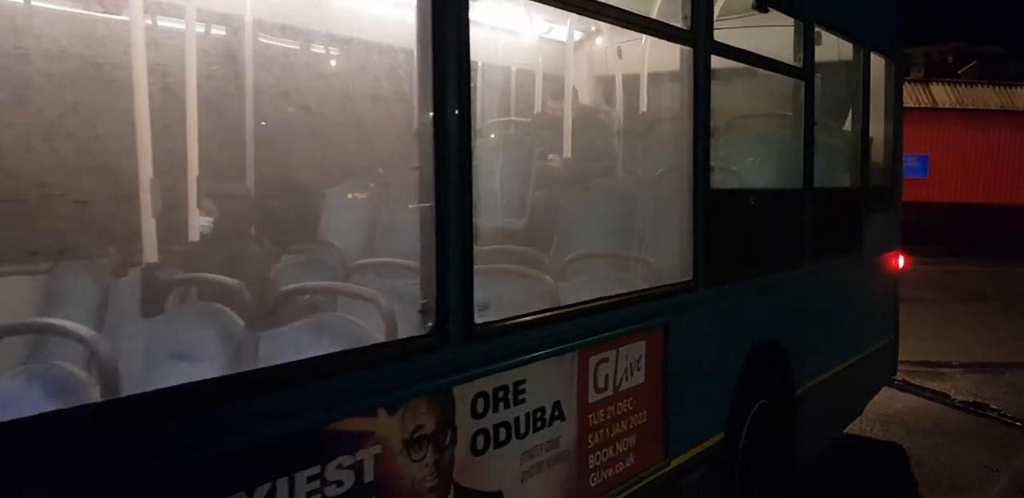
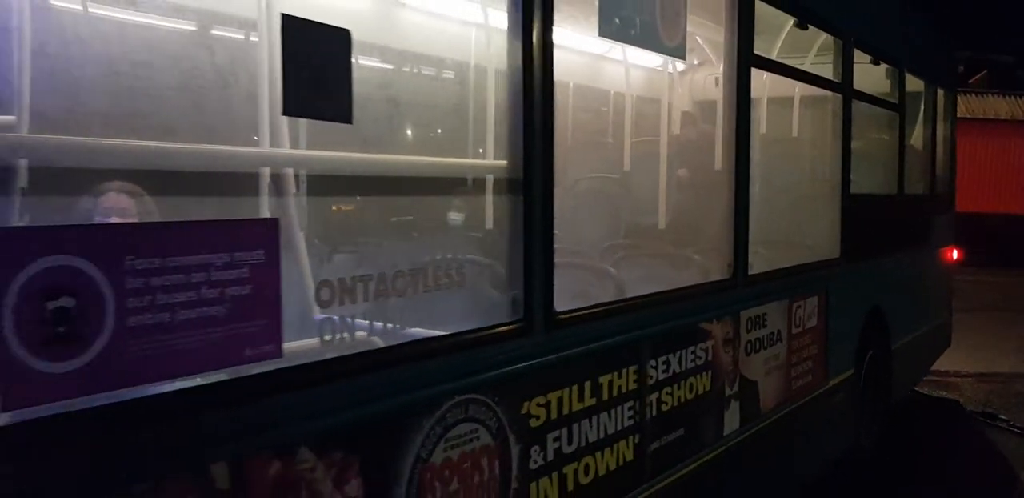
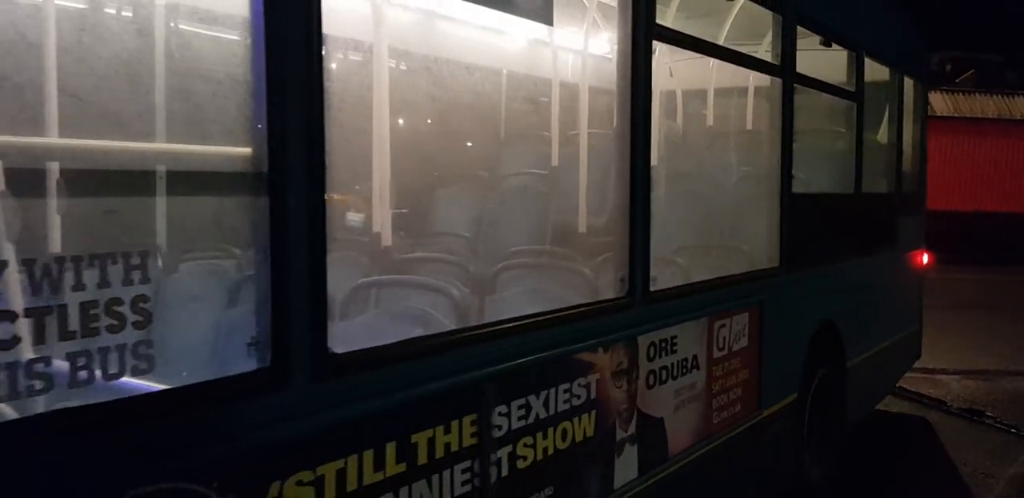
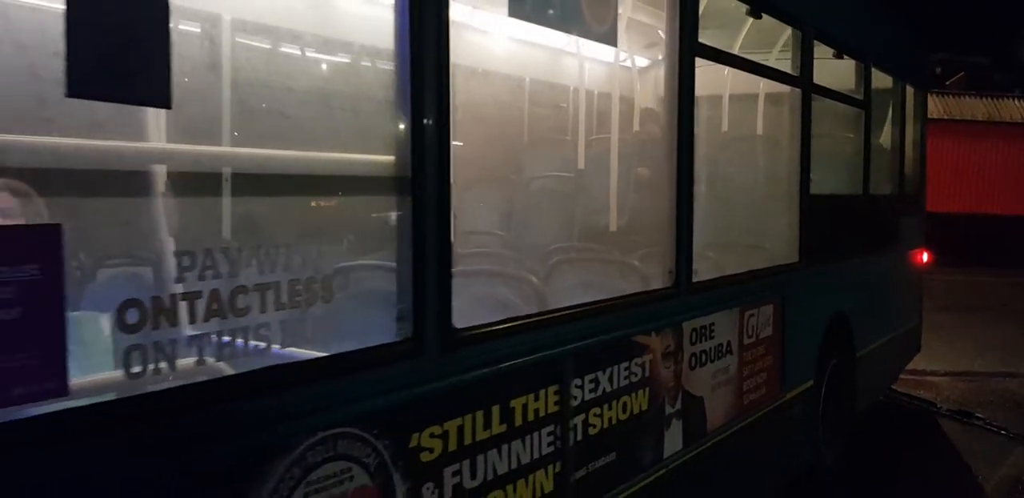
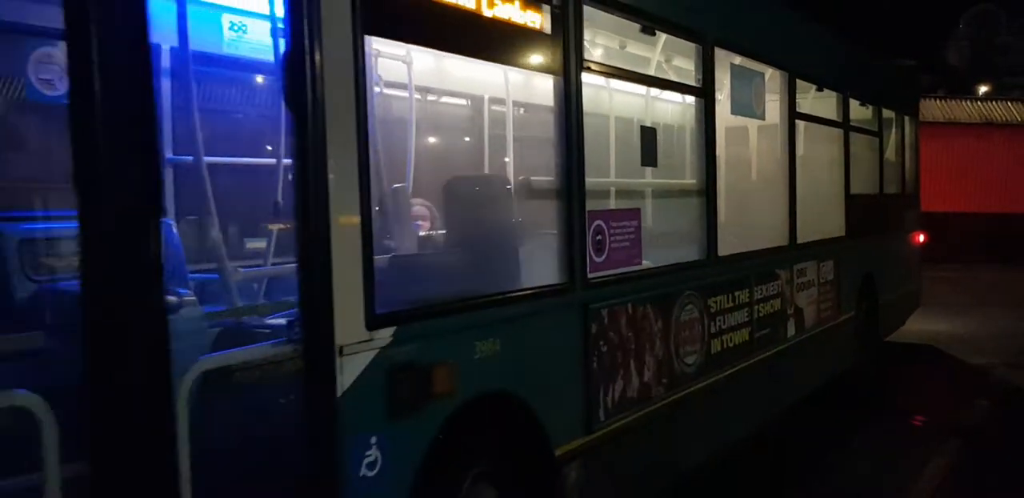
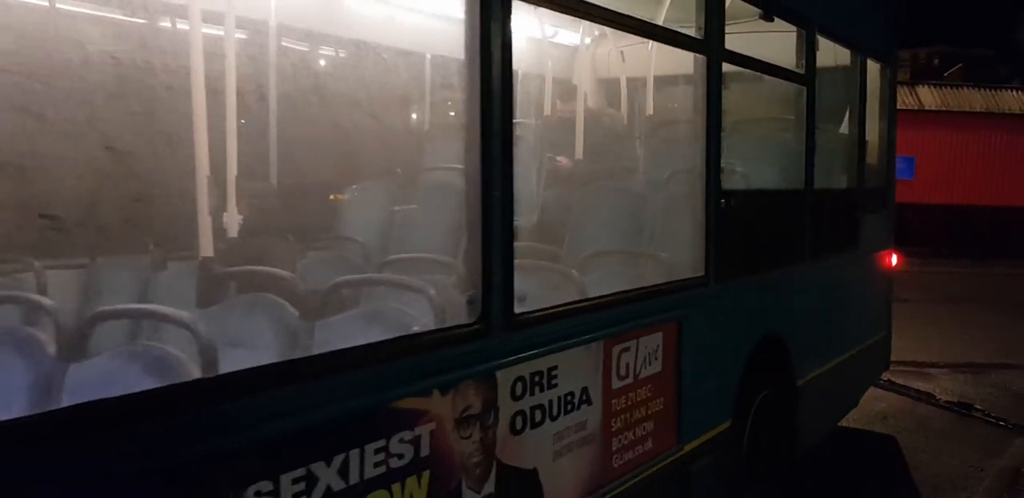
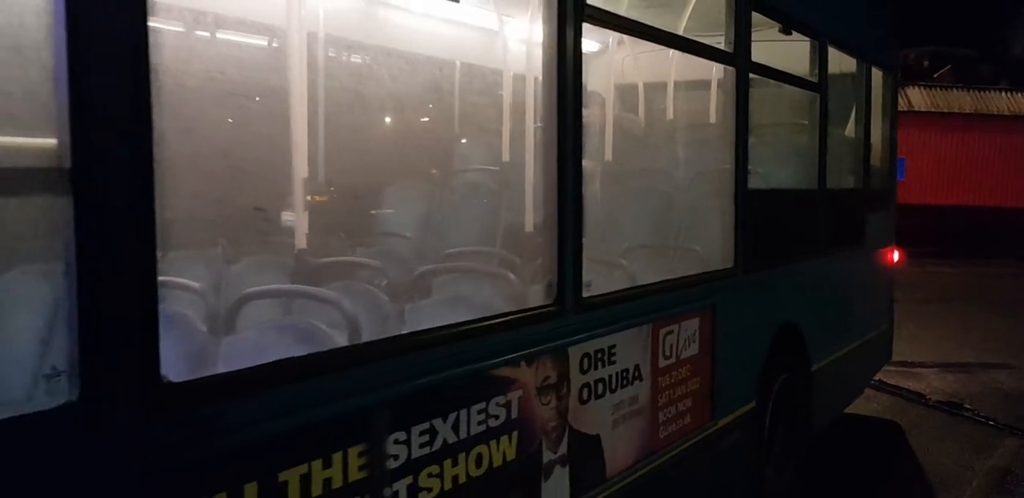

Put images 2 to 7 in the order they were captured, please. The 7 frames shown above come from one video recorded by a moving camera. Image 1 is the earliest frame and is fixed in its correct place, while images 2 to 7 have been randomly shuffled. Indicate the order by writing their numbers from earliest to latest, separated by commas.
6, 7, 3, 4, 2, 5
